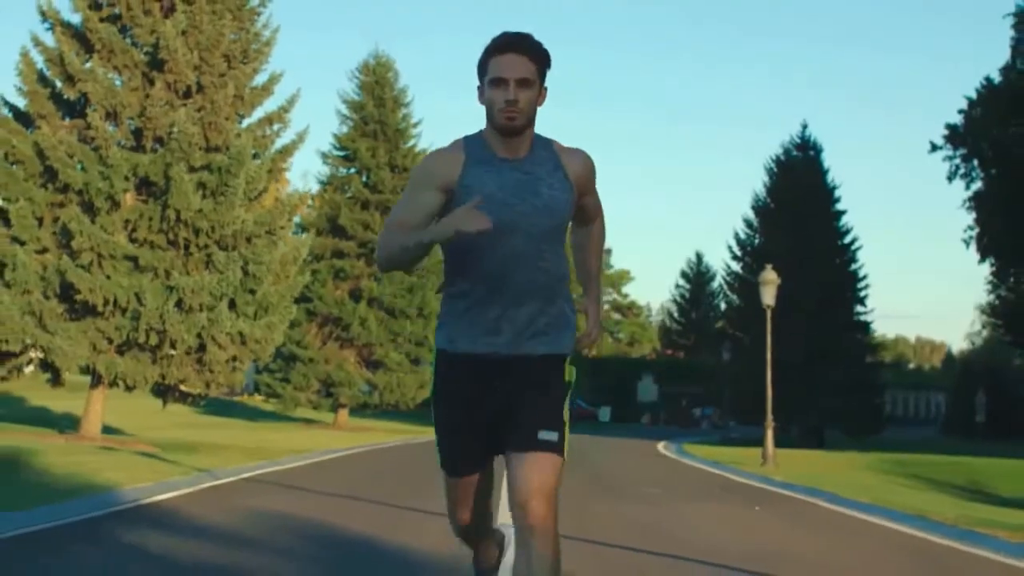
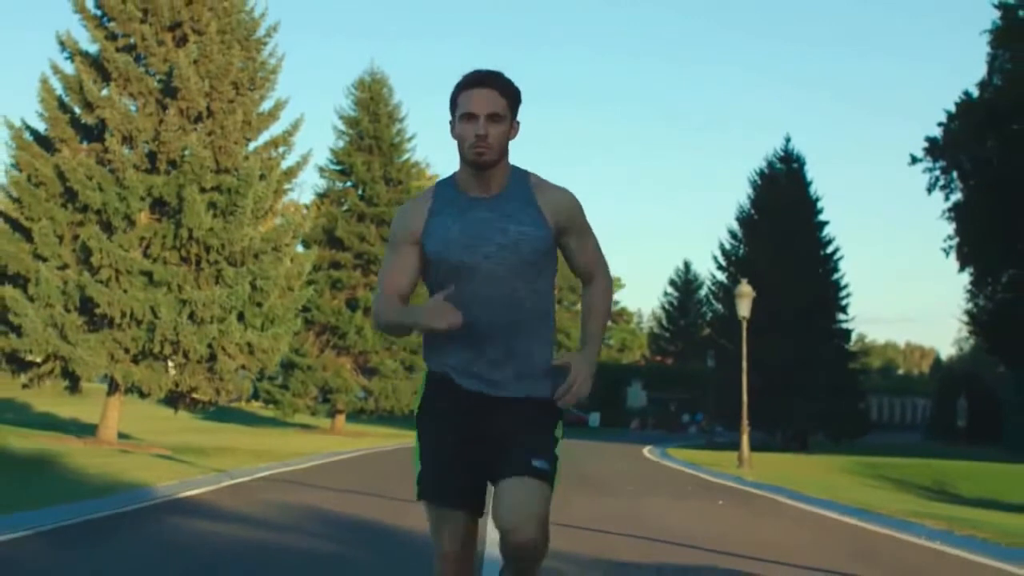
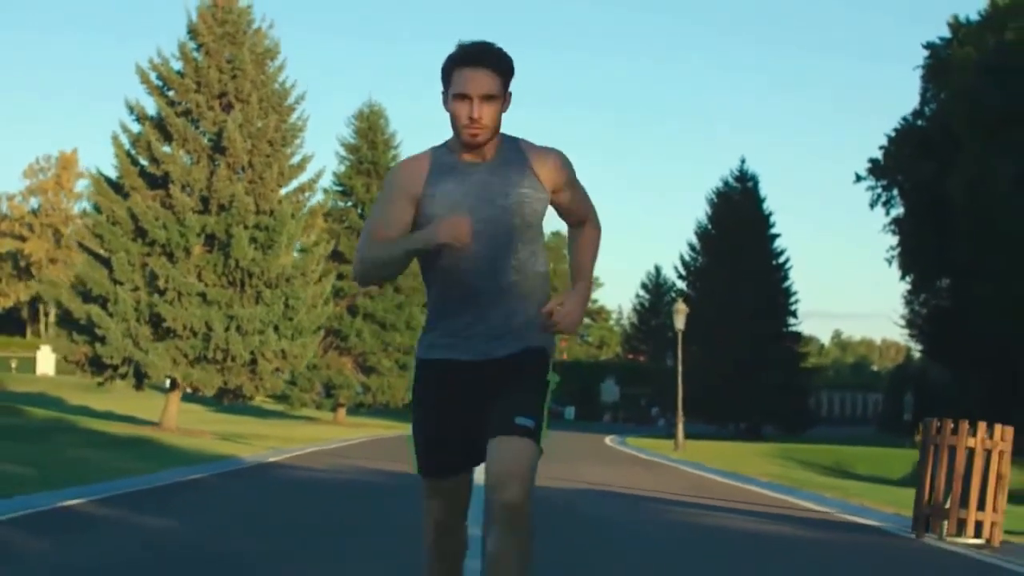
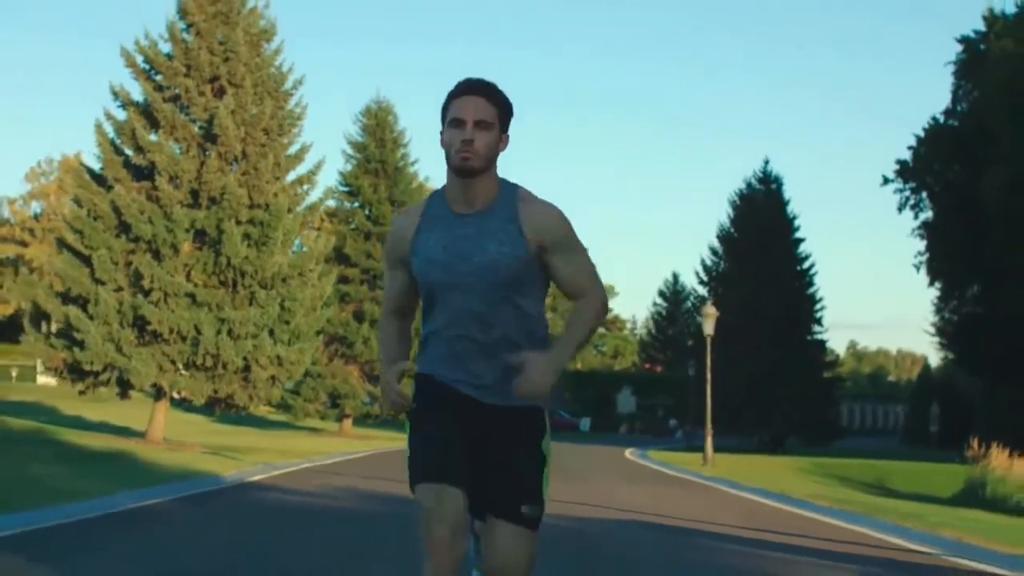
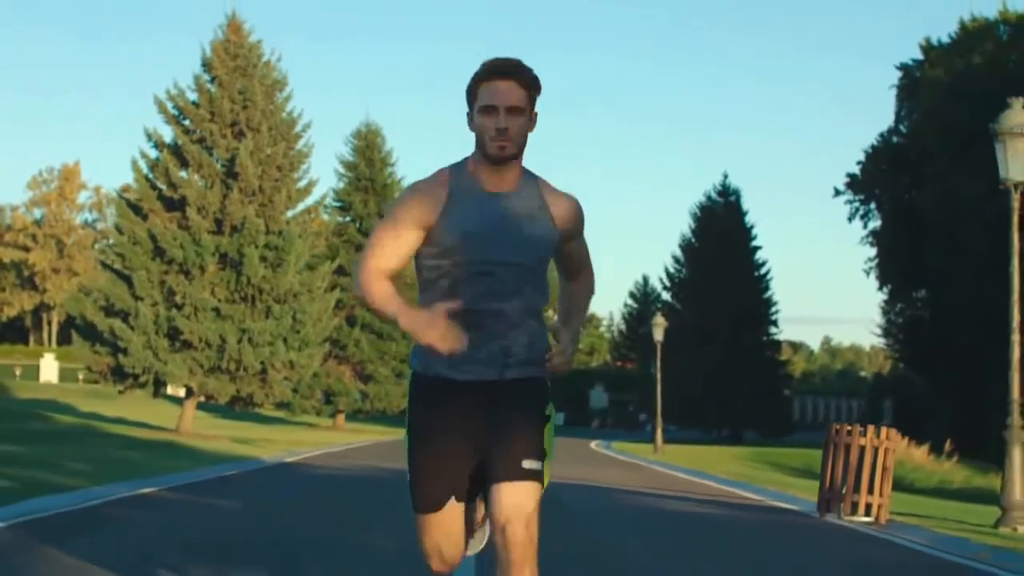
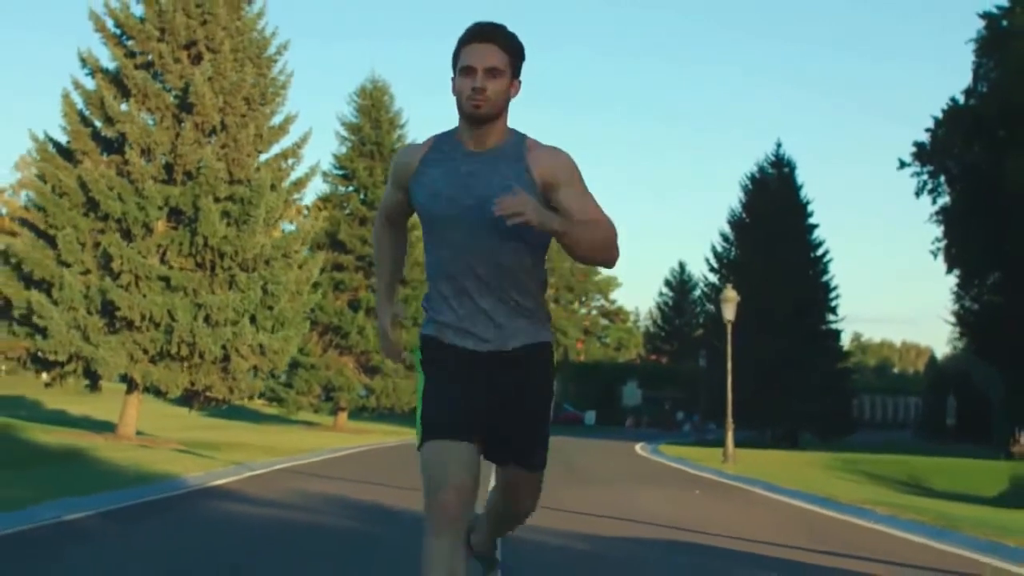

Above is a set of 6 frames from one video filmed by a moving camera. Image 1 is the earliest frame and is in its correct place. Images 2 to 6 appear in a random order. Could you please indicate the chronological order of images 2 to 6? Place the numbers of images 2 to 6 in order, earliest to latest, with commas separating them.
2, 6, 4, 3, 5
